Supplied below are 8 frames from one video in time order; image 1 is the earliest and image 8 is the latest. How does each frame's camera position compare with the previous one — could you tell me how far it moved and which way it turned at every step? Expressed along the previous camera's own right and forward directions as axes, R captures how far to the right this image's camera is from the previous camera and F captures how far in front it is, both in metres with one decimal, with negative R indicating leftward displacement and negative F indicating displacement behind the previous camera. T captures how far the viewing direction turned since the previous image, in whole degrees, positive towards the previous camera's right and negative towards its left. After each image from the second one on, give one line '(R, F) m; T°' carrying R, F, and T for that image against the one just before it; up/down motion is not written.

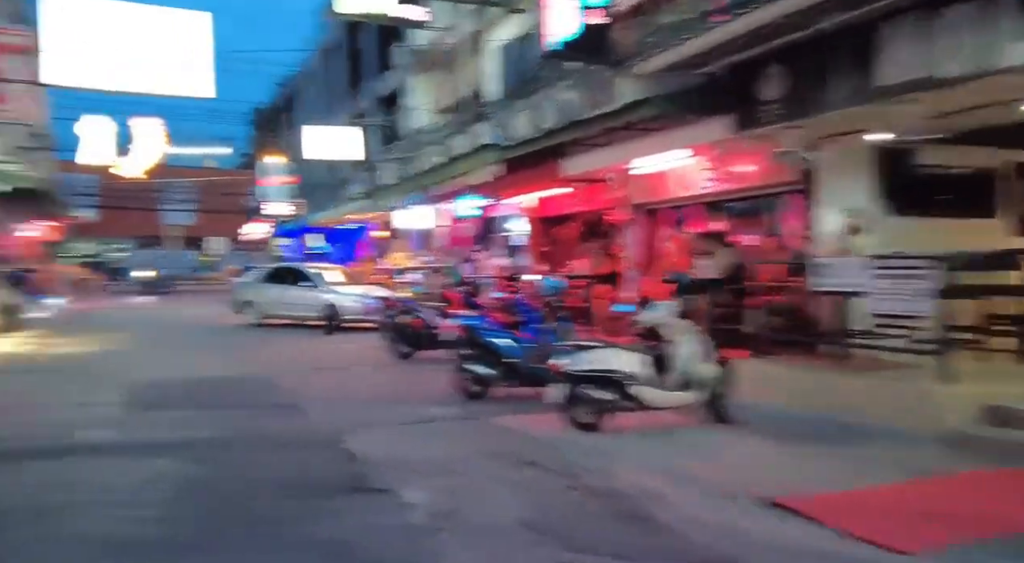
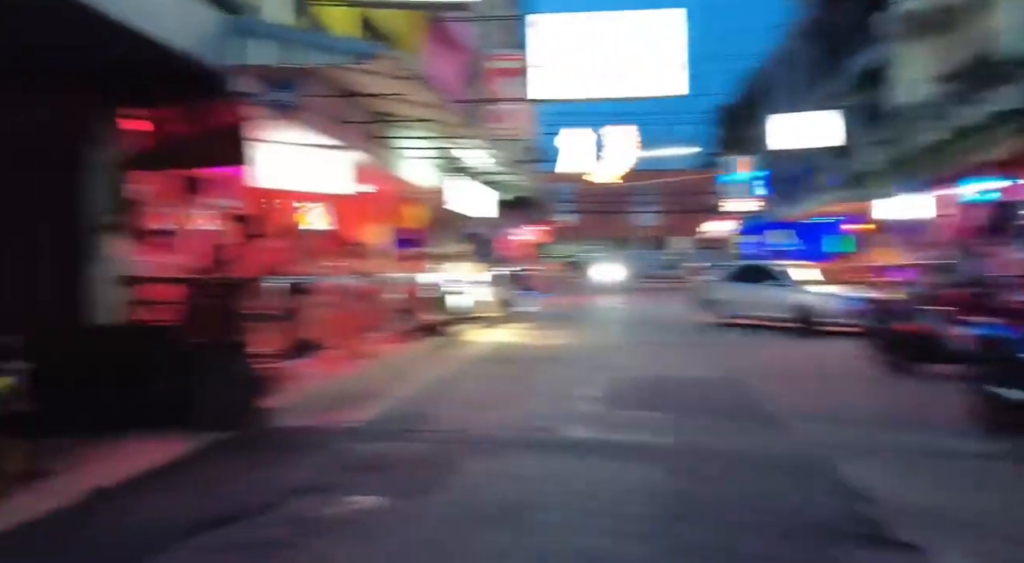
(-0.4, +0.6) m; -30°
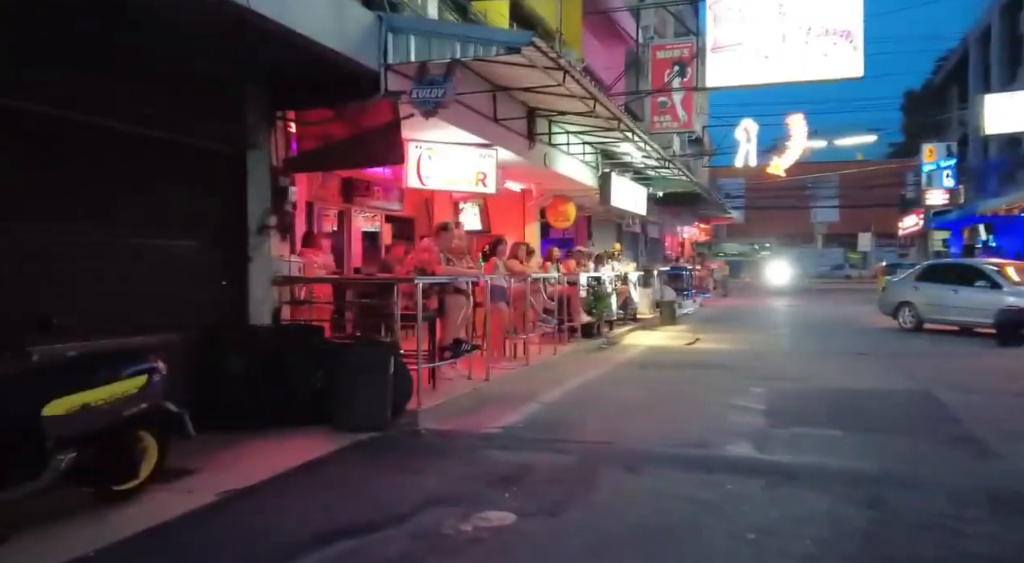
(+0.1, +0.5) m; -11°
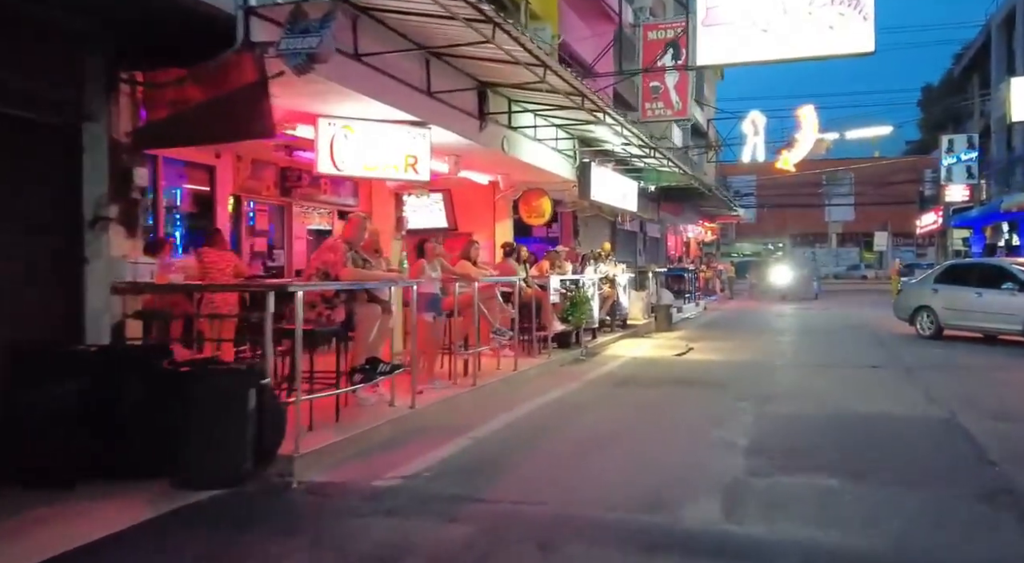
(+0.9, +2.1) m; -1°
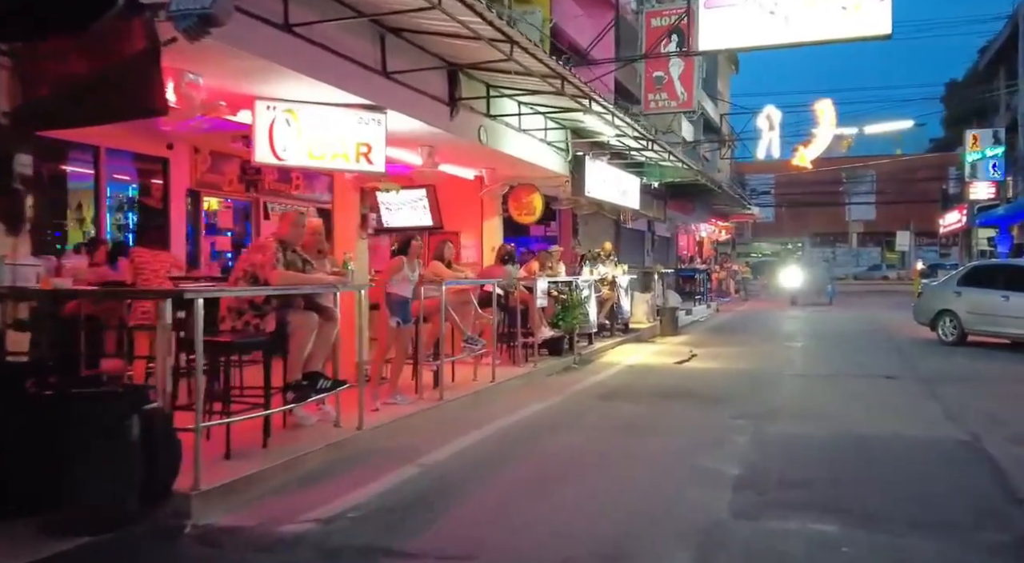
(+0.6, +1.1) m; -1°
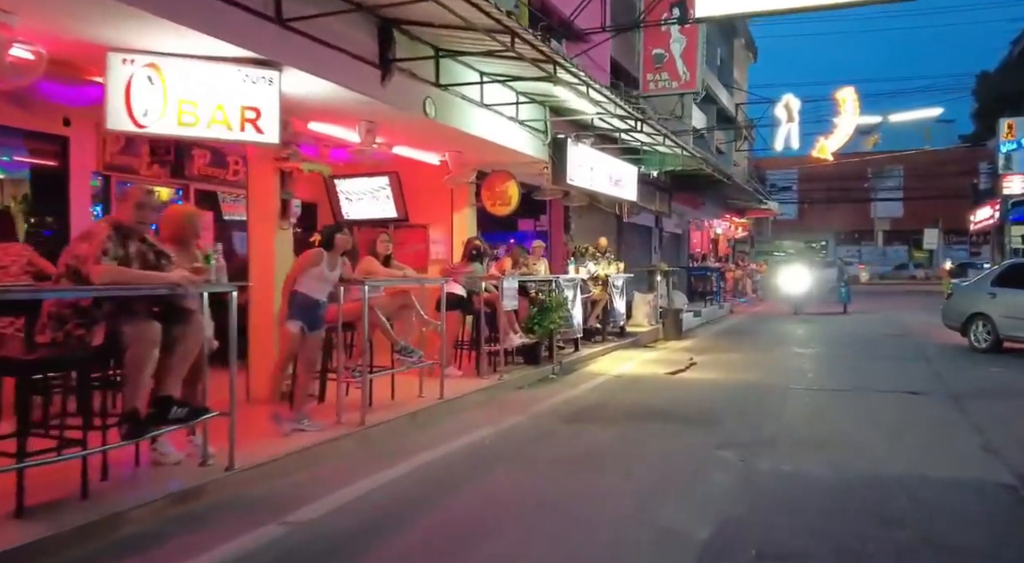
(+0.8, +1.8) m; -2°
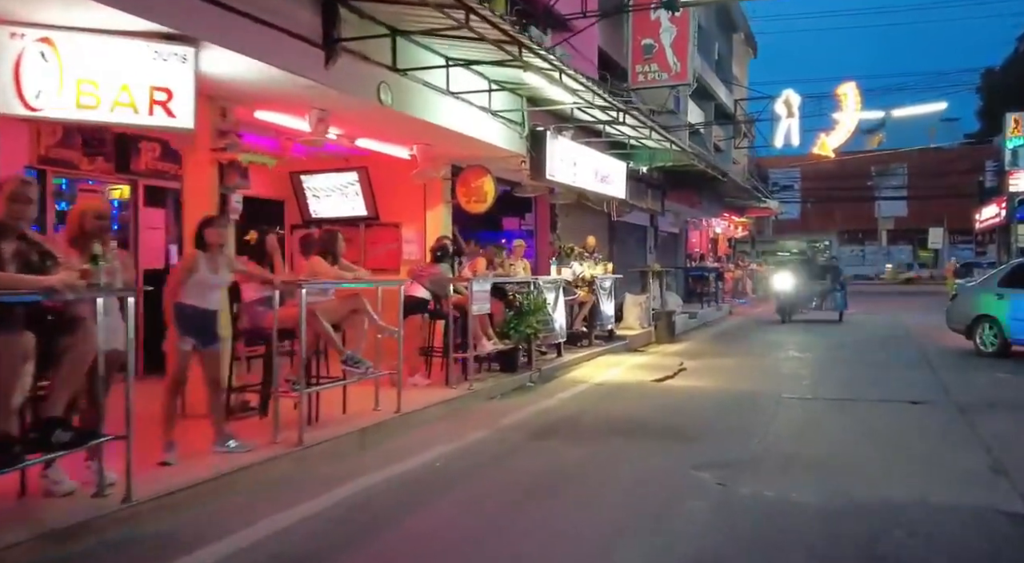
(+0.4, +0.8) m; 0°
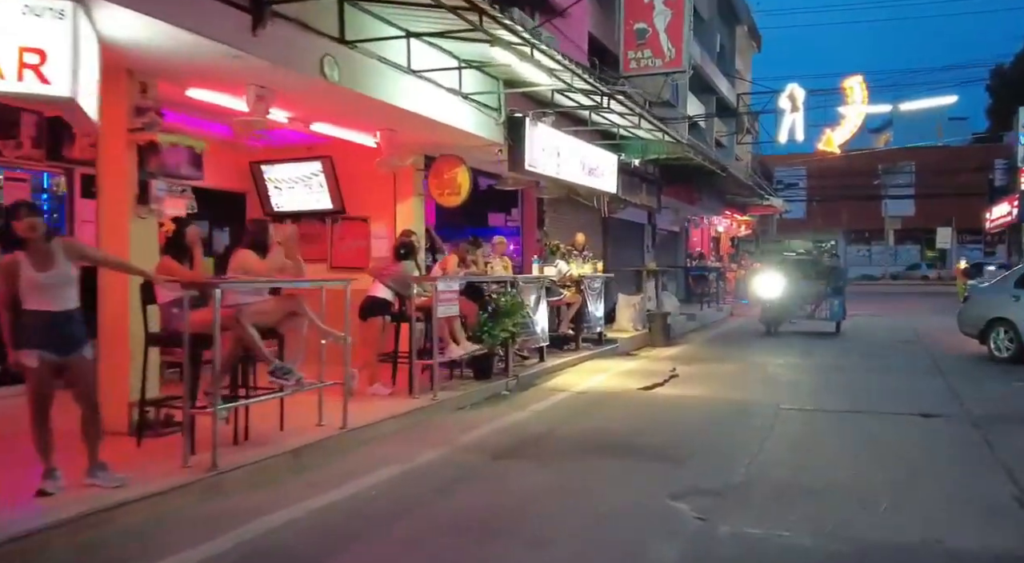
(+0.4, +1.0) m; 0°
